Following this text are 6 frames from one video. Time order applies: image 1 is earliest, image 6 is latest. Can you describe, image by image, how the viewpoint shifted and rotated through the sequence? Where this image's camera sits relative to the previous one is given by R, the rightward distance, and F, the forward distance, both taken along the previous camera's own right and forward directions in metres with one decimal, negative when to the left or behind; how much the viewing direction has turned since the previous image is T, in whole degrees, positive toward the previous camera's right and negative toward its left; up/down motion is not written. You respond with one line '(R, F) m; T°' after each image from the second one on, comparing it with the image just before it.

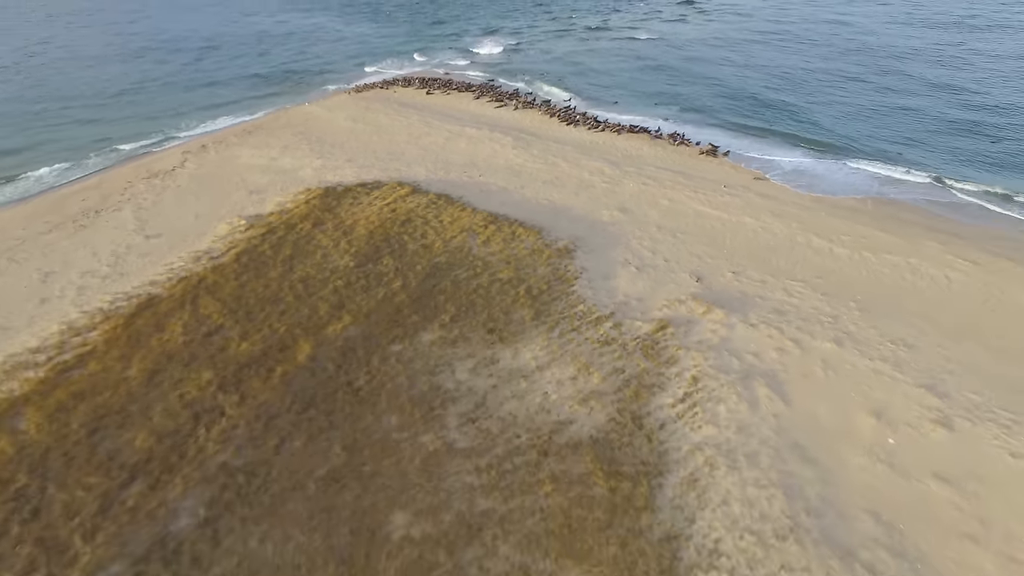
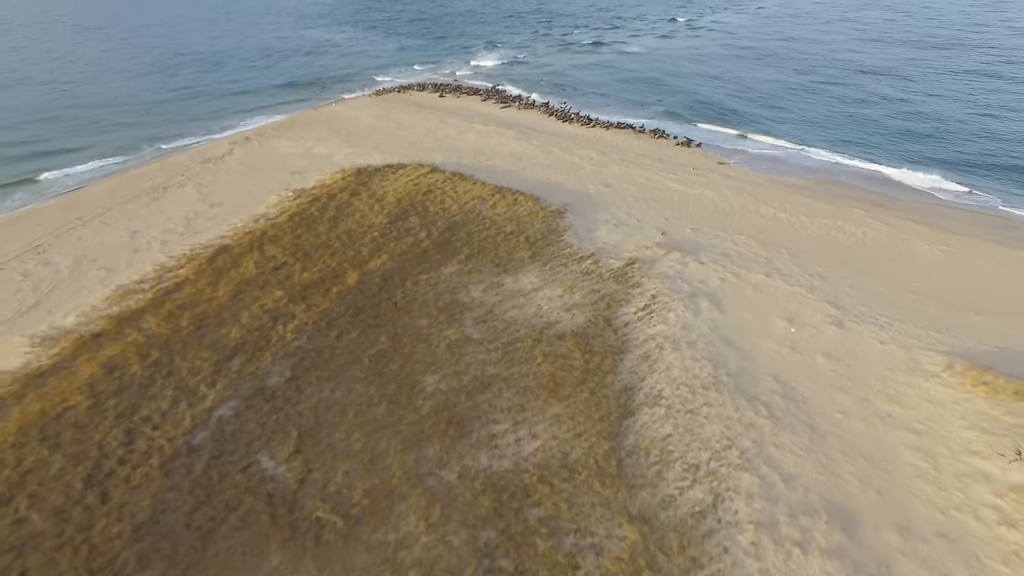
(0.0, -3.7) m; 0°
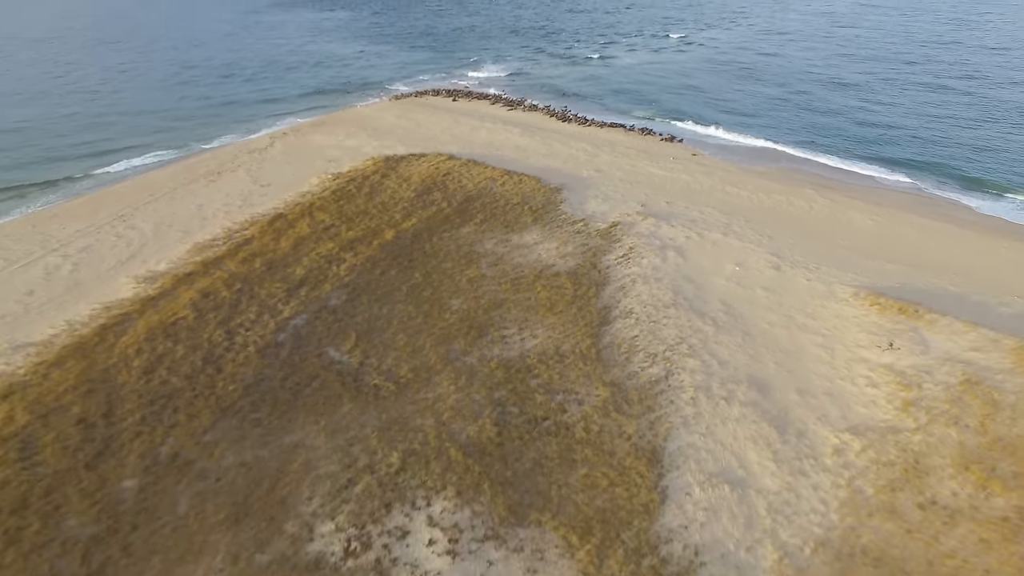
(-0.1, -3.9) m; 0°
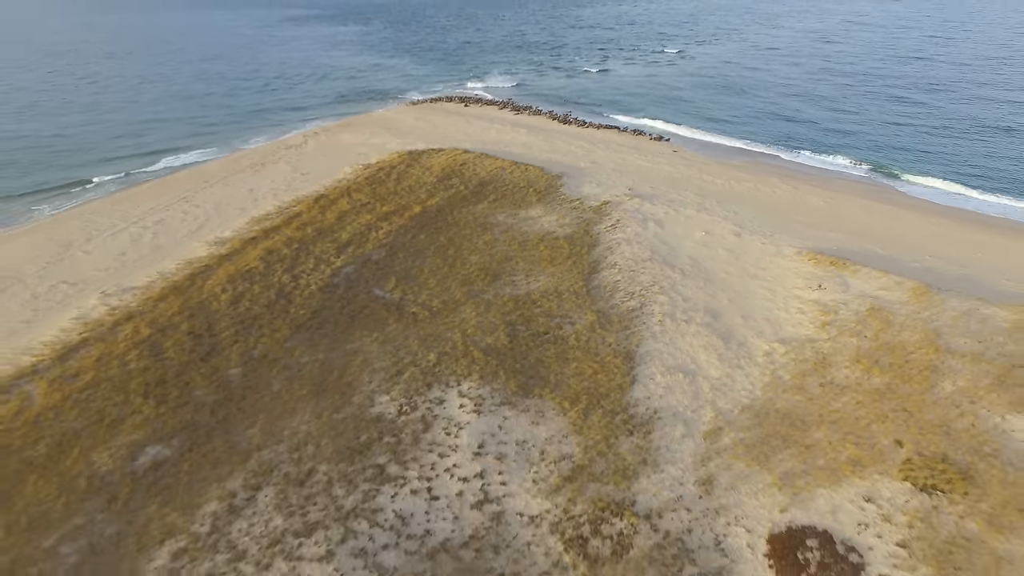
(-0.1, -4.0) m; 0°
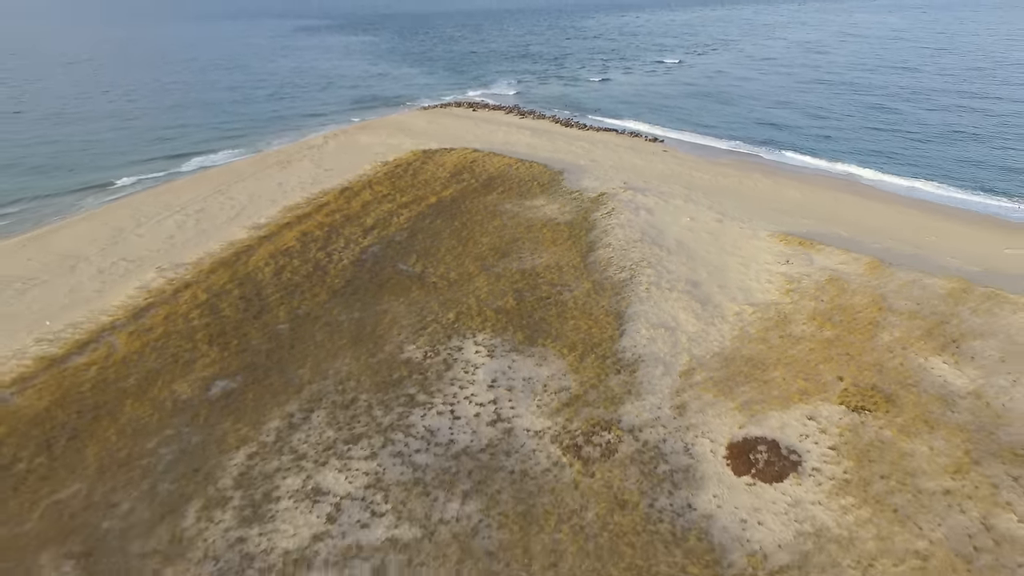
(-0.1, -2.7) m; 0°
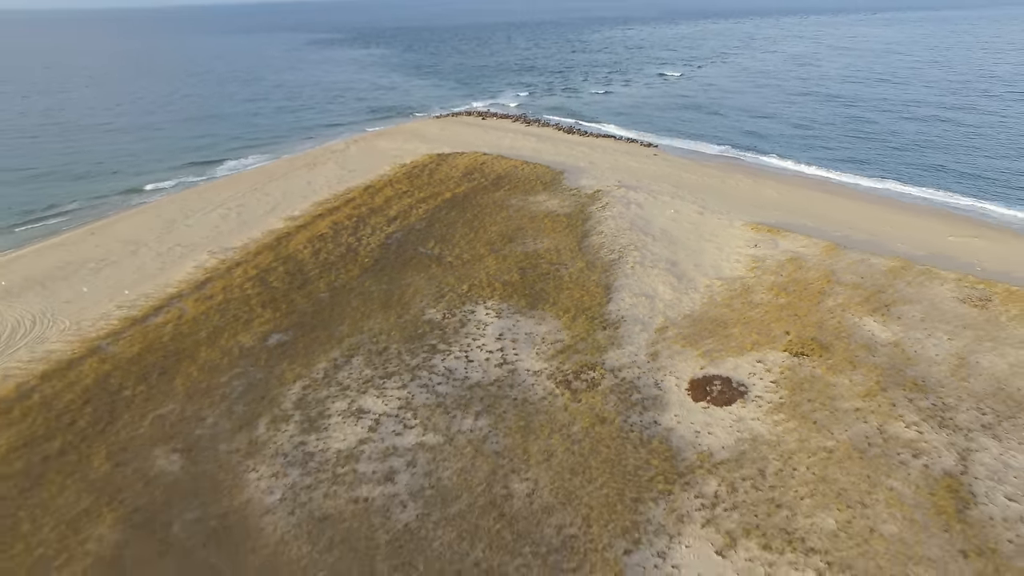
(+0.1, -3.4) m; -1°
